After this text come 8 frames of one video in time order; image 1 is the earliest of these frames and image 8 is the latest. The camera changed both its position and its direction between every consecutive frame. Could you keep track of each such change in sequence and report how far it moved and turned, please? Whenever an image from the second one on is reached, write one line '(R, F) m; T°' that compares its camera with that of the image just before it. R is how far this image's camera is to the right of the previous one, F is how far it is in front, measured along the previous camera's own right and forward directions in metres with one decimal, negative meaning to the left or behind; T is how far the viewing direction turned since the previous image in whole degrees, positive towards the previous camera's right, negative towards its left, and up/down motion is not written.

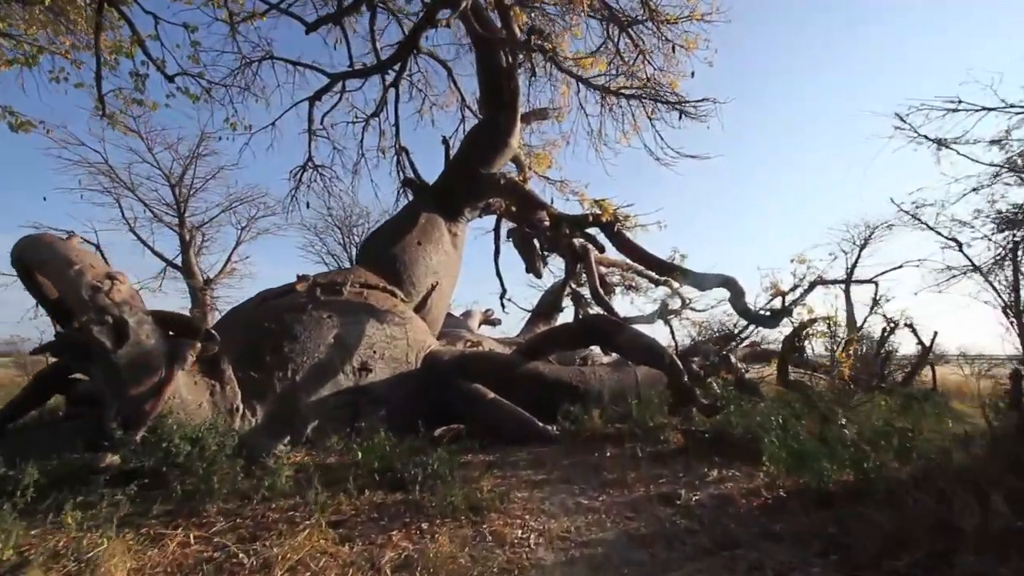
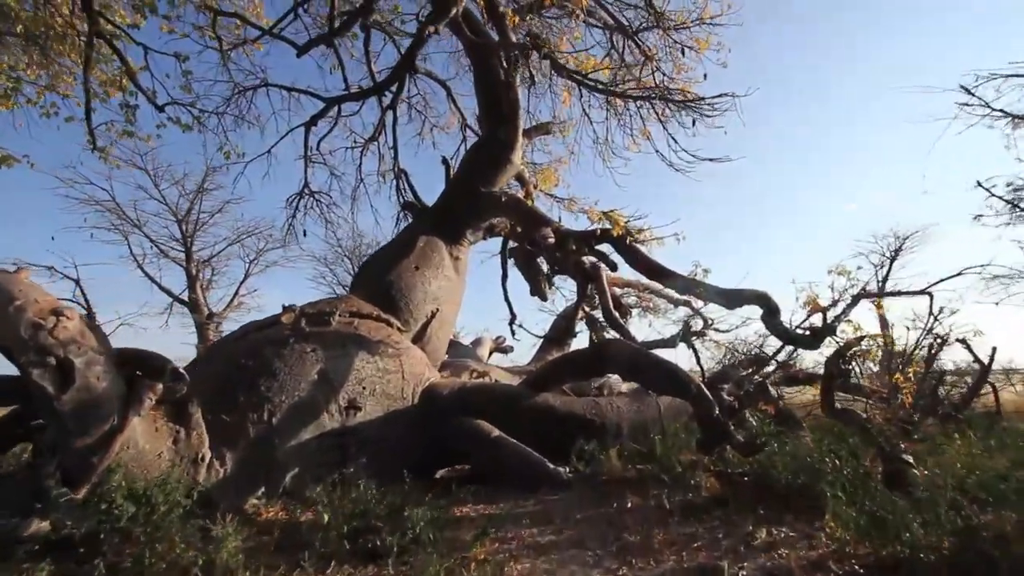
(+0.2, +0.6) m; -2°
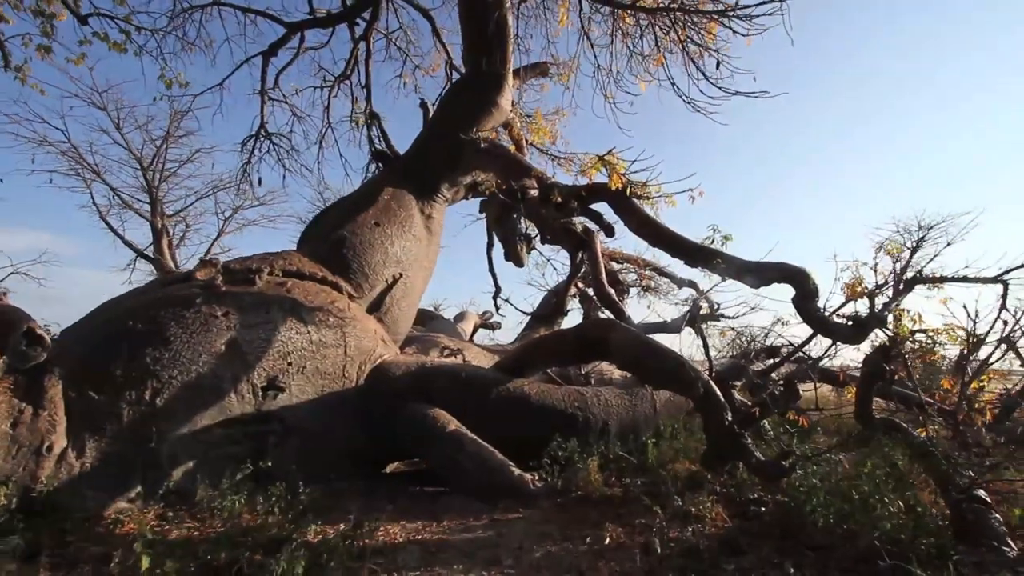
(+0.3, +1.1) m; 0°
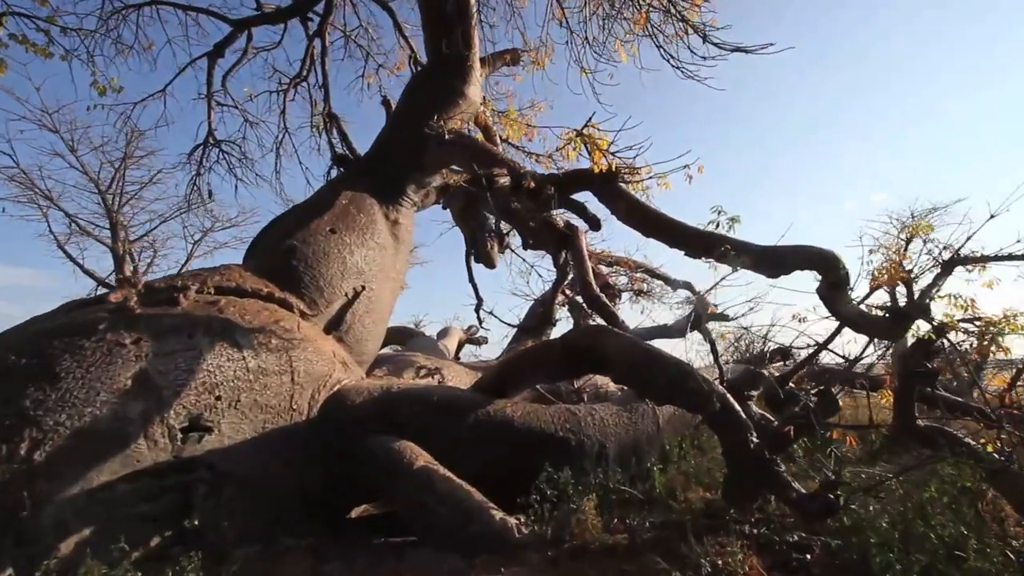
(+0.2, +0.7) m; +1°
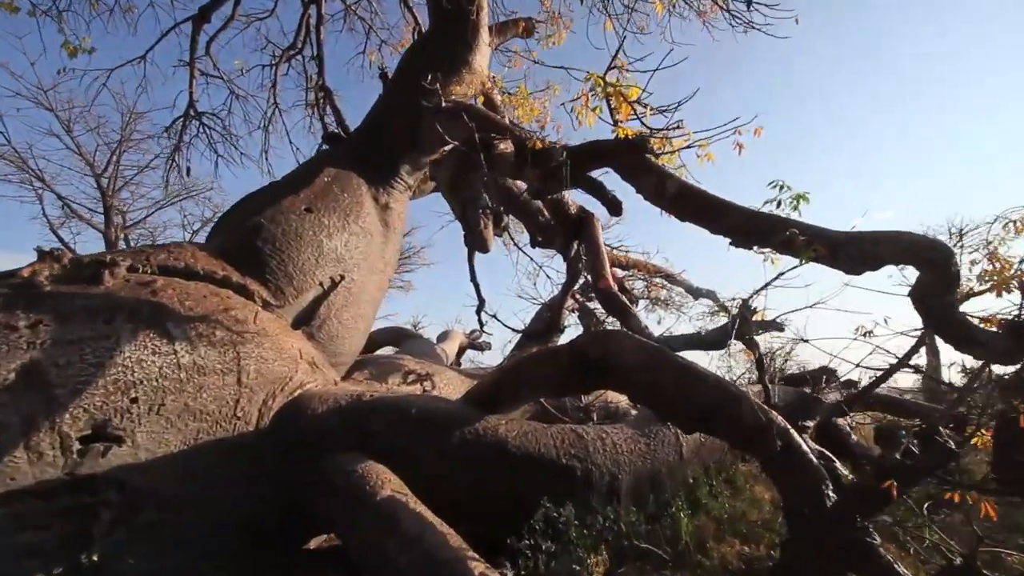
(+0.1, +0.7) m; -1°
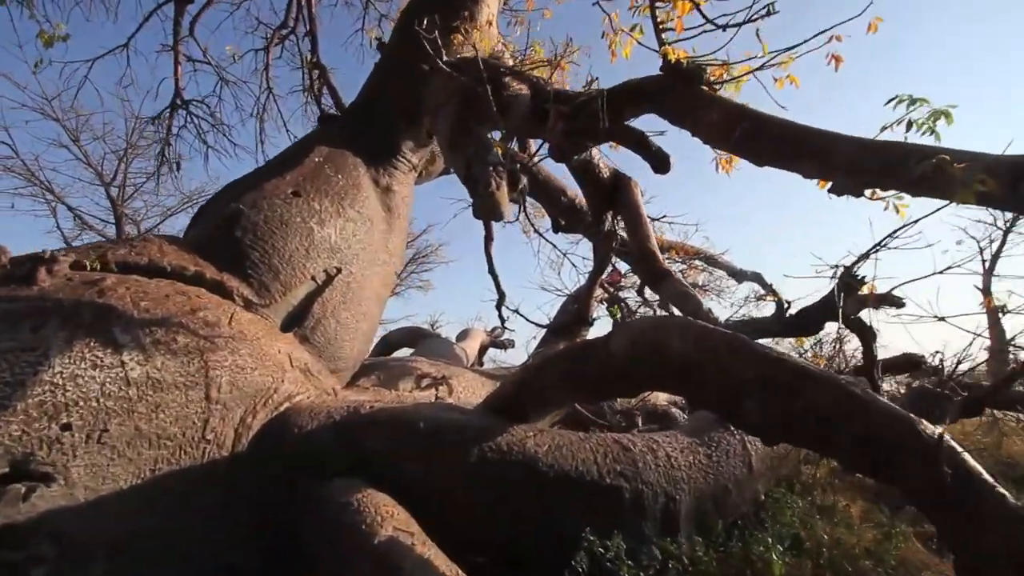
(0.0, +0.7) m; -3°
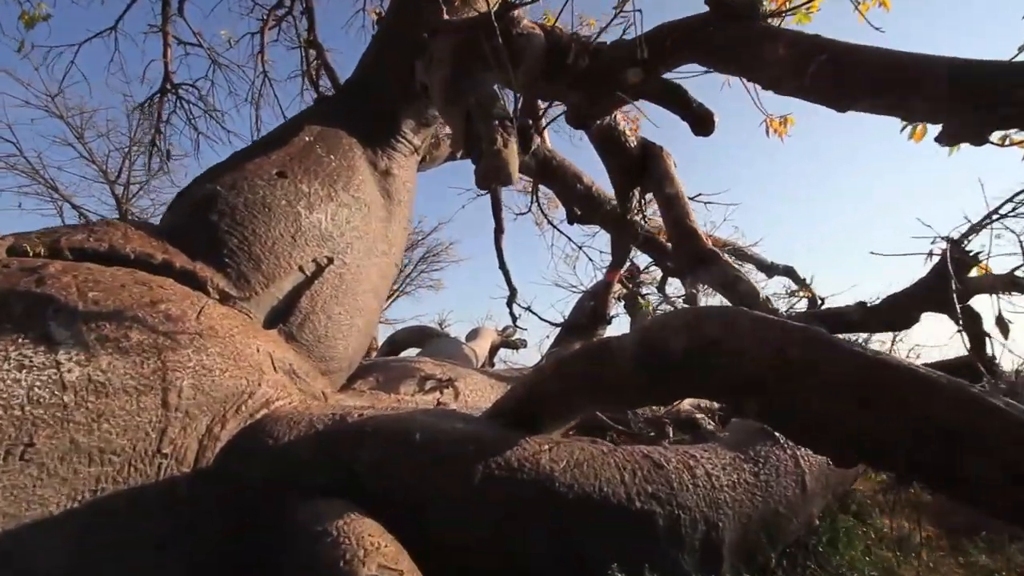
(0.0, +0.4) m; -1°
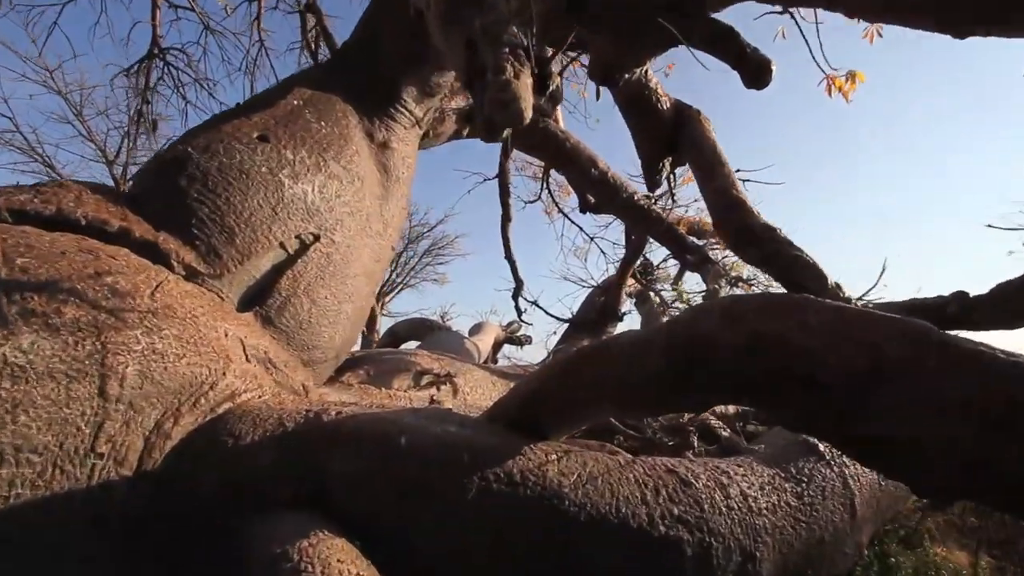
(0.0, +0.4) m; -1°
